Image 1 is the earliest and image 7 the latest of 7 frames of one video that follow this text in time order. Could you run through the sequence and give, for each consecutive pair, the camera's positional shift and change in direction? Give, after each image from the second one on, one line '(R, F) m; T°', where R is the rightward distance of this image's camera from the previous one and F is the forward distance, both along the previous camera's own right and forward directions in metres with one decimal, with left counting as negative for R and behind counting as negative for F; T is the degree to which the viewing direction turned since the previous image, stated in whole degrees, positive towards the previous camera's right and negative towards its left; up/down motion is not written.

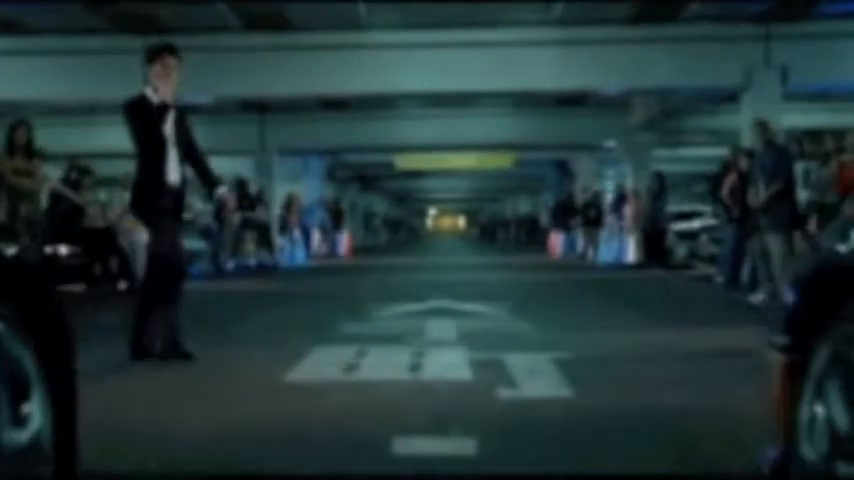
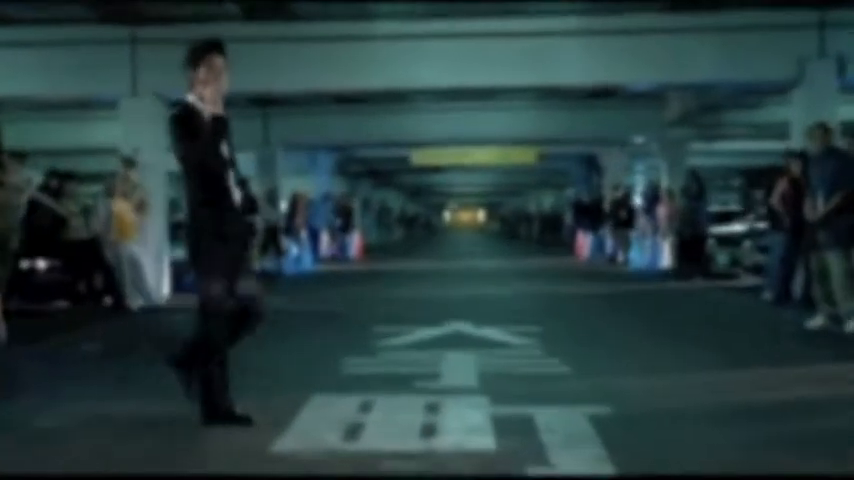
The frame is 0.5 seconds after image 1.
(0.0, +1.9) m; -1°
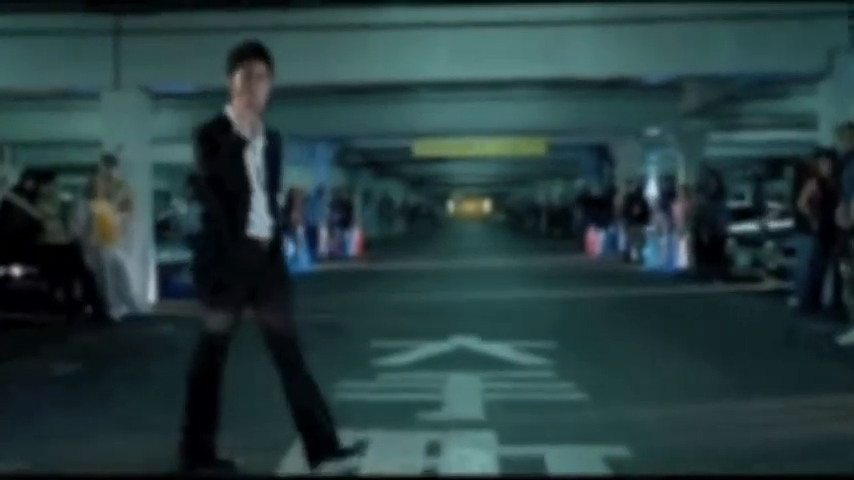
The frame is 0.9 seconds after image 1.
(0.0, +1.2) m; 0°
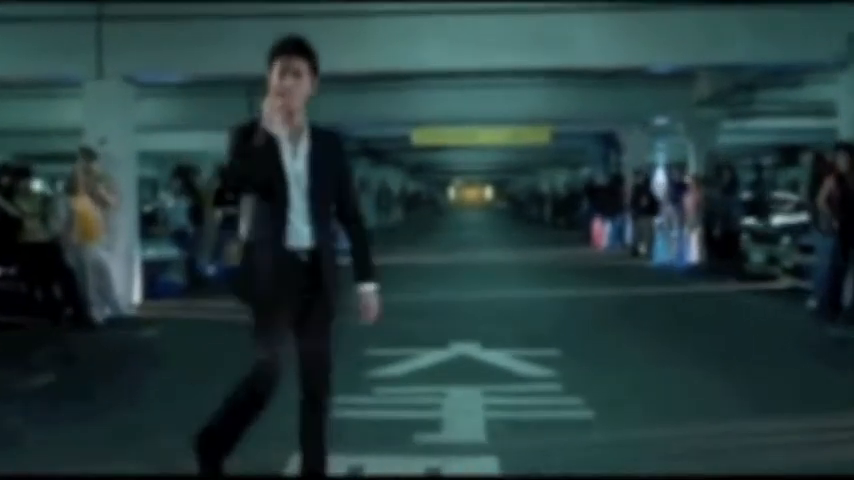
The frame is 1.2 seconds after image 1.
(0.0, +0.8) m; 0°
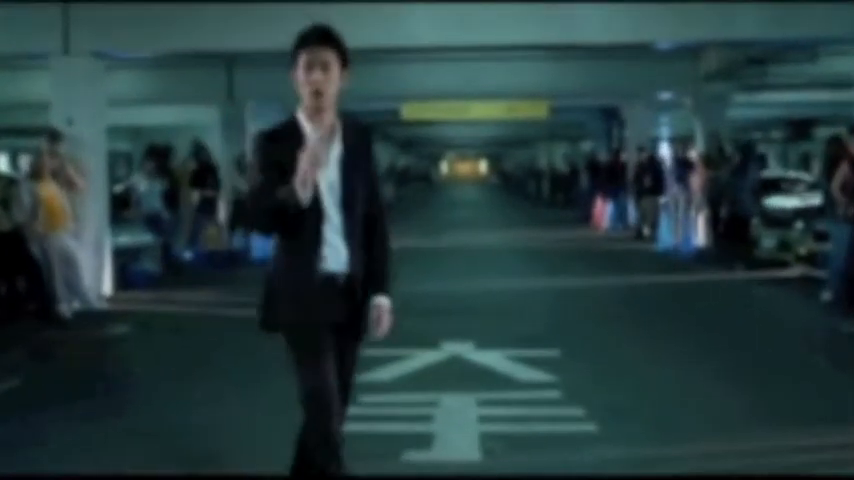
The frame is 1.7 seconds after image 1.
(0.0, +1.1) m; 0°
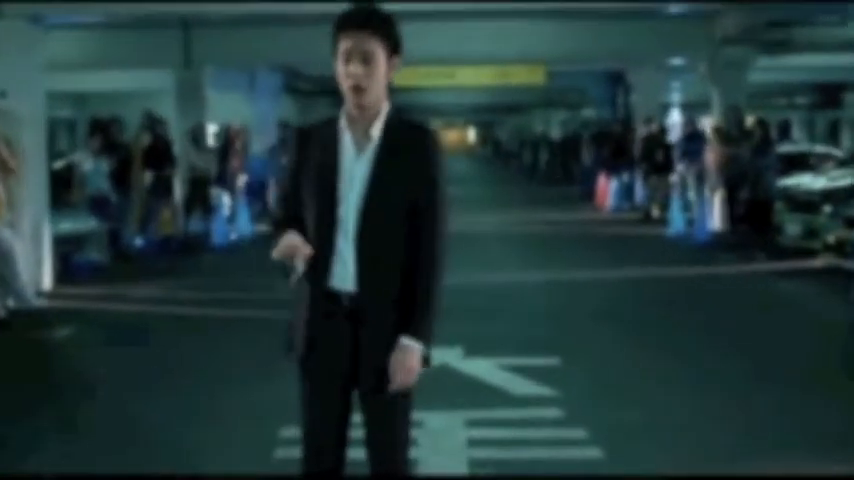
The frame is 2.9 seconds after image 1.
(+0.1, +1.9) m; 0°
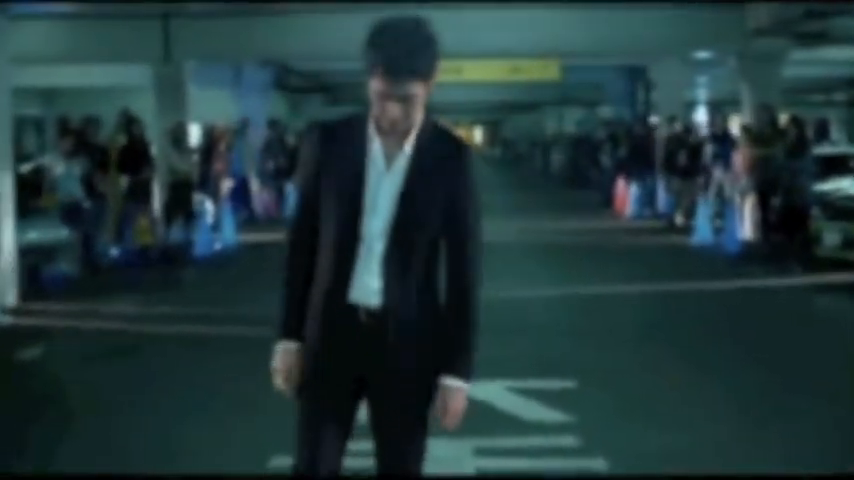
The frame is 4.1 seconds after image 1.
(+0.1, +1.3) m; 0°
